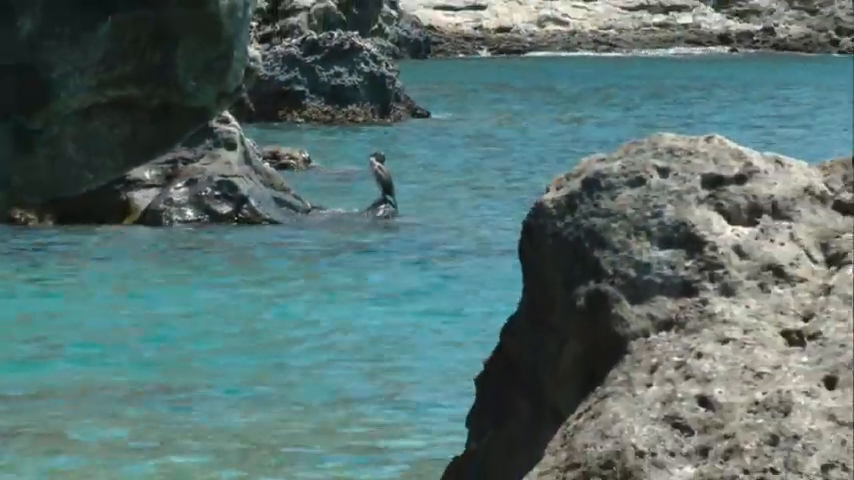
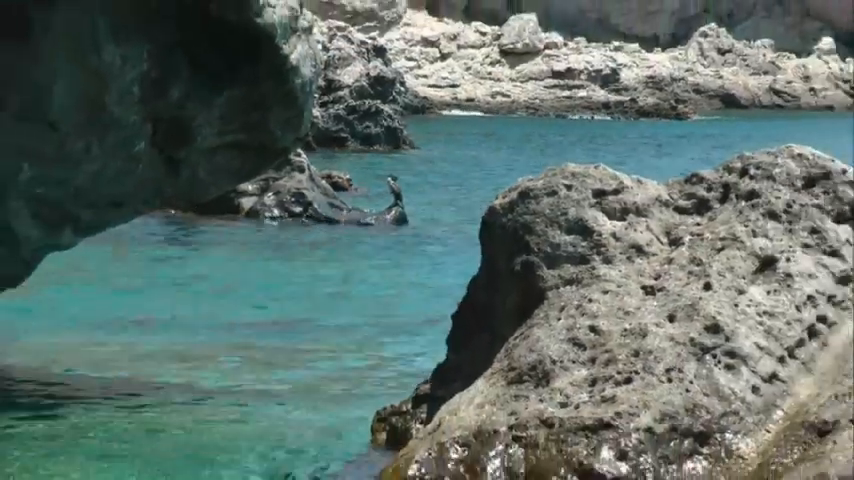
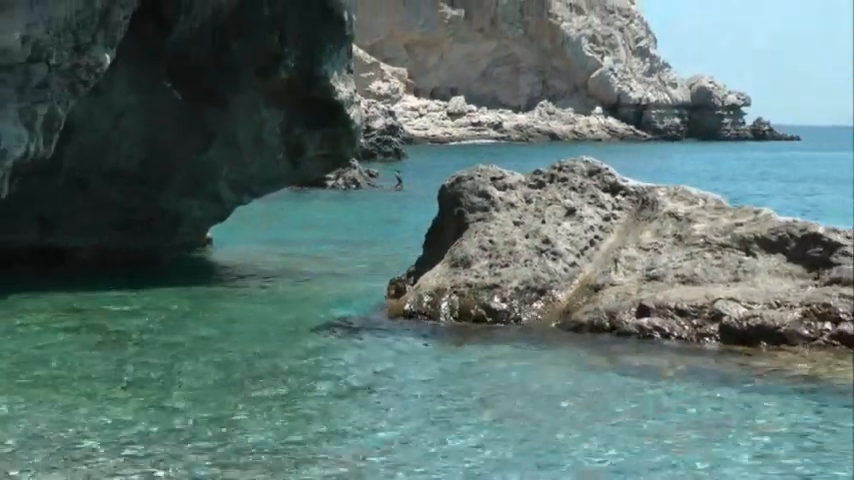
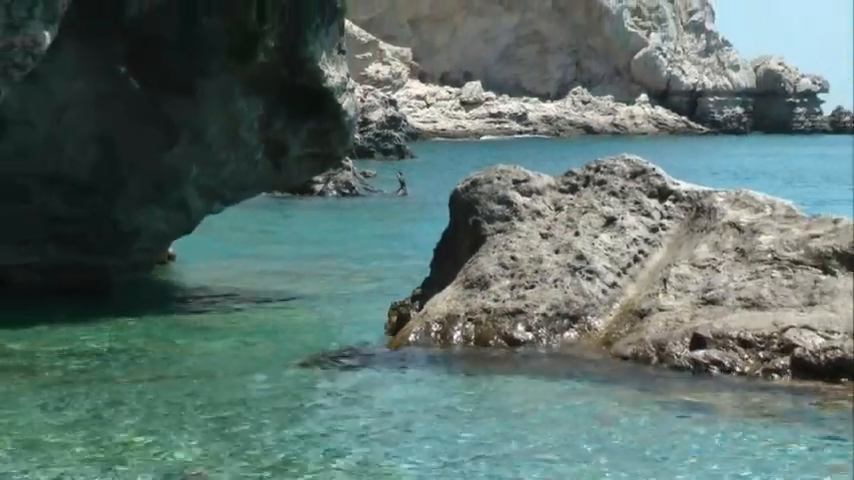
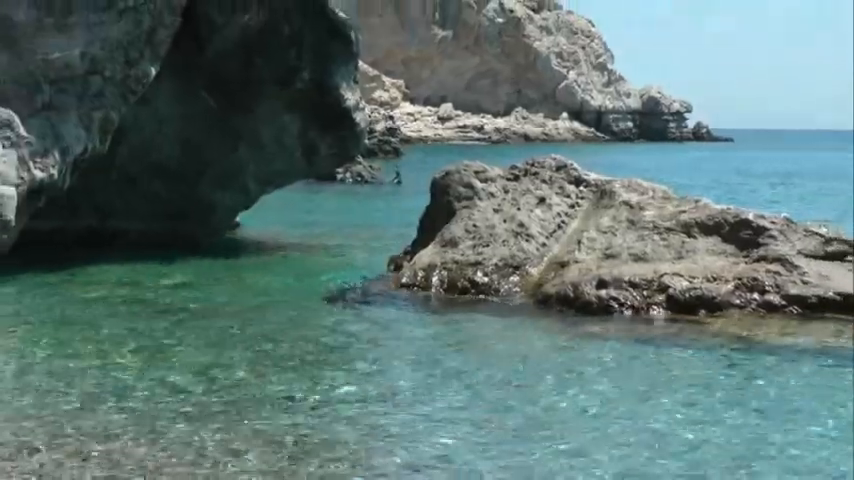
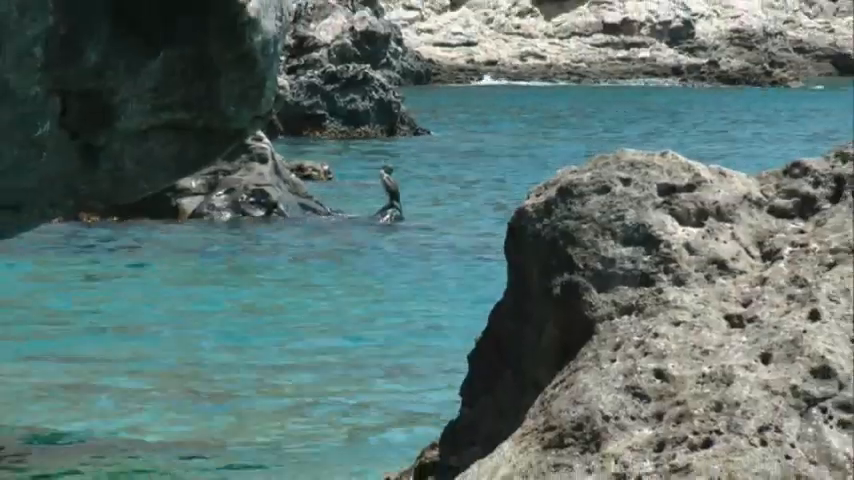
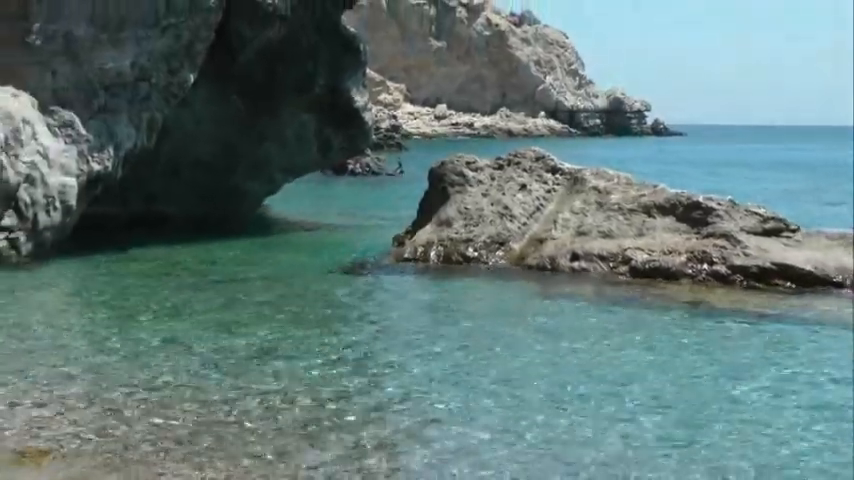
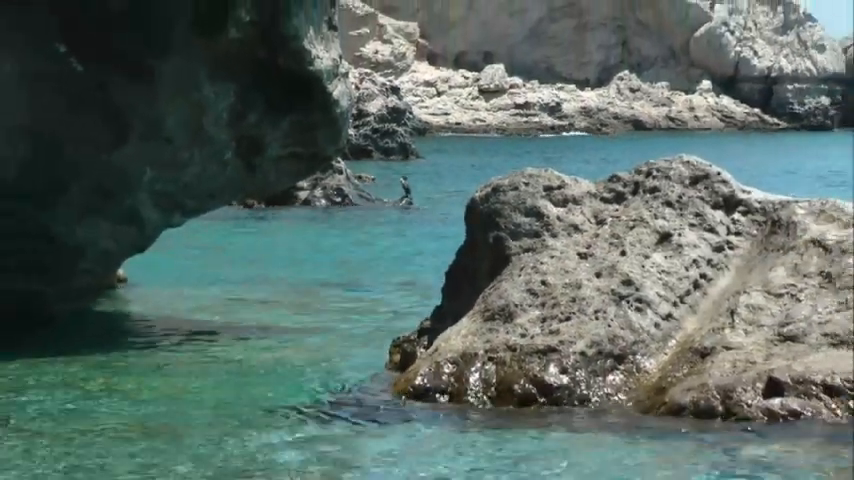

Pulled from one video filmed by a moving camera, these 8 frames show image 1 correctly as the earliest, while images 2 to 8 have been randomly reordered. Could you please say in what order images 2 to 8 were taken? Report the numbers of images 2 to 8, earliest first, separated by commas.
6, 2, 8, 4, 3, 5, 7
